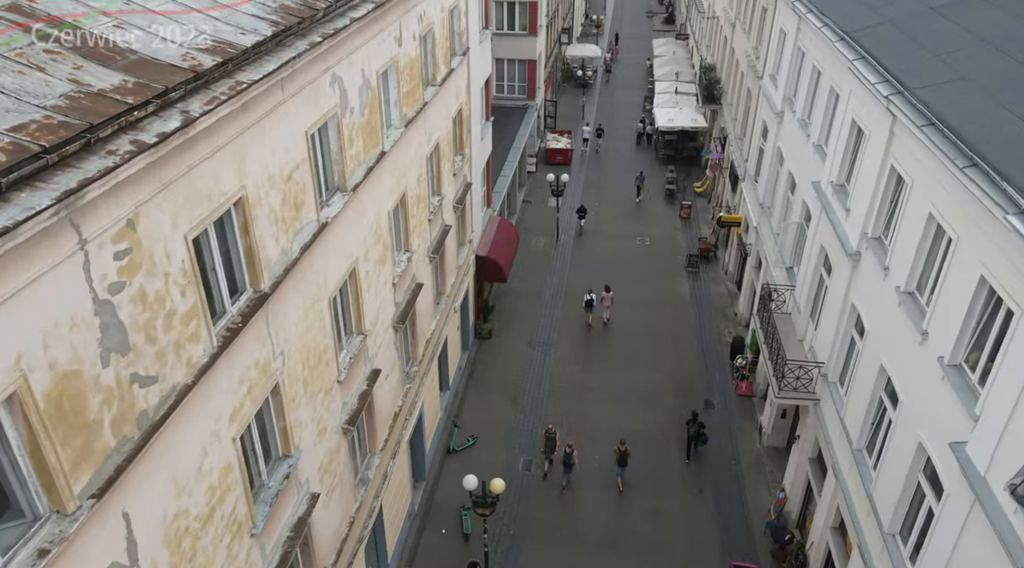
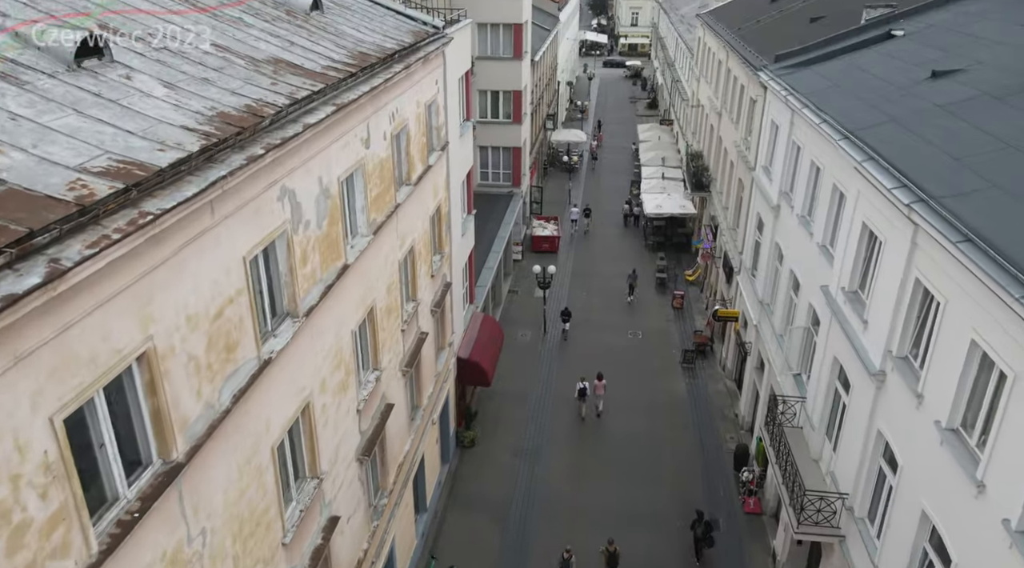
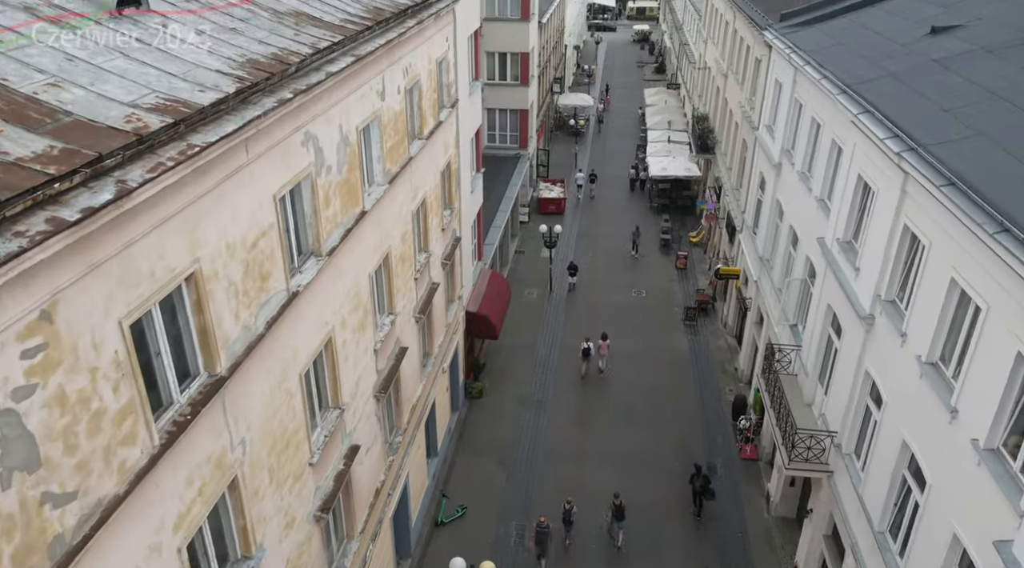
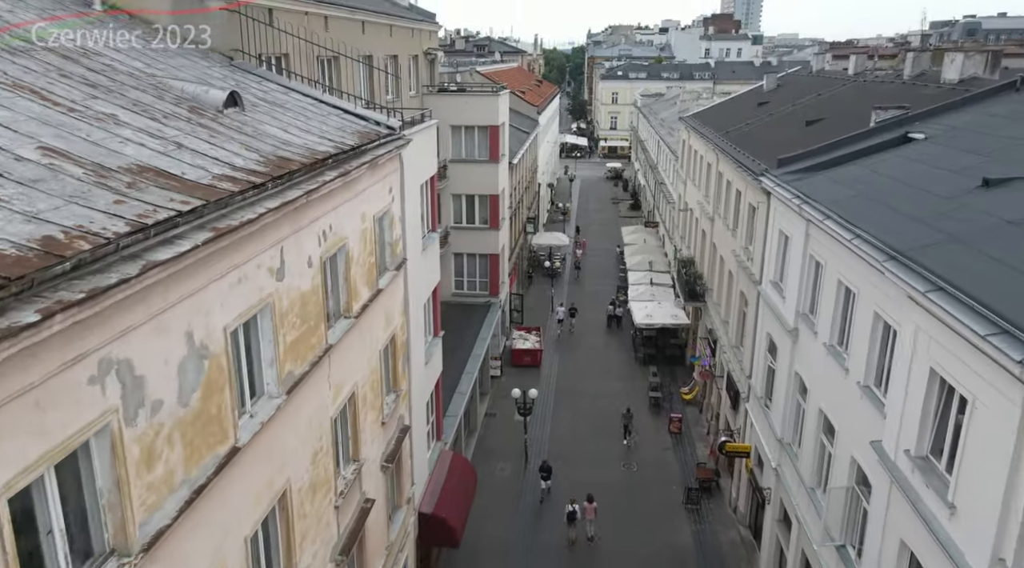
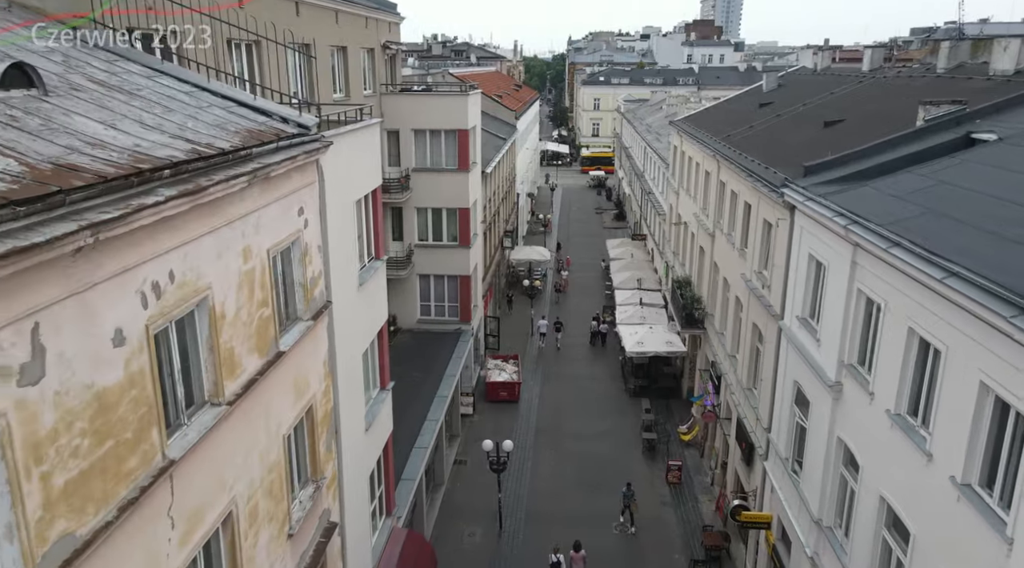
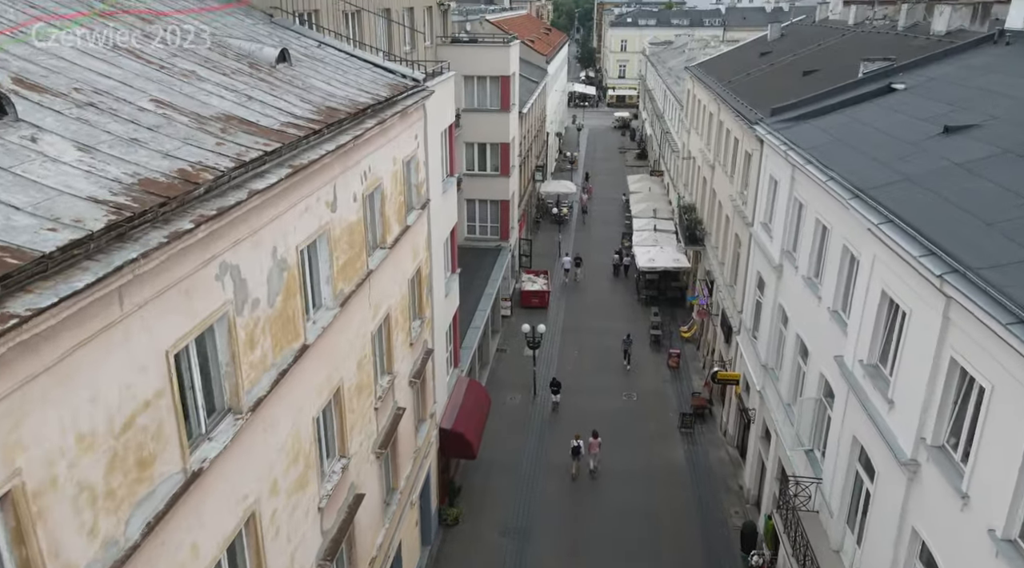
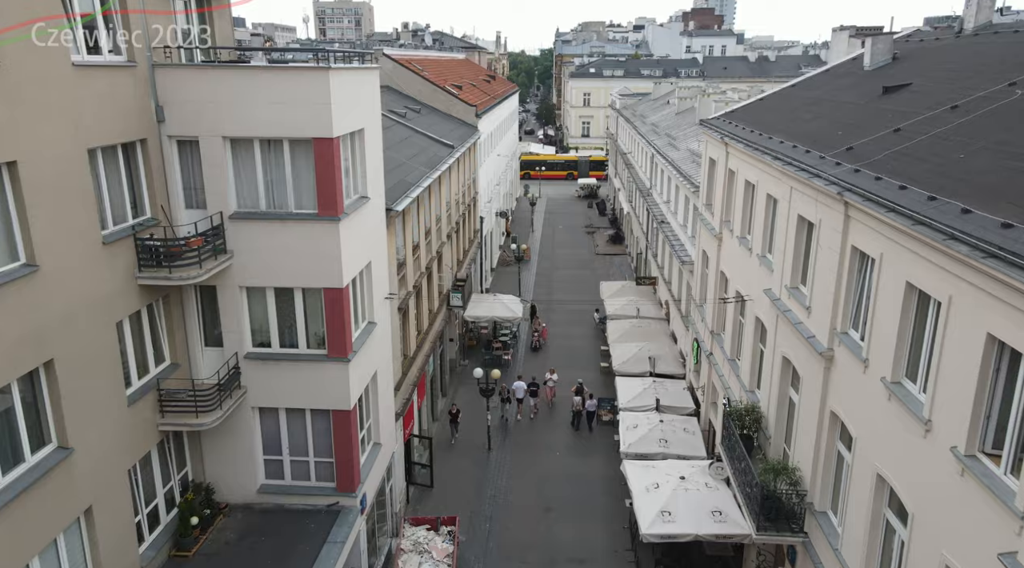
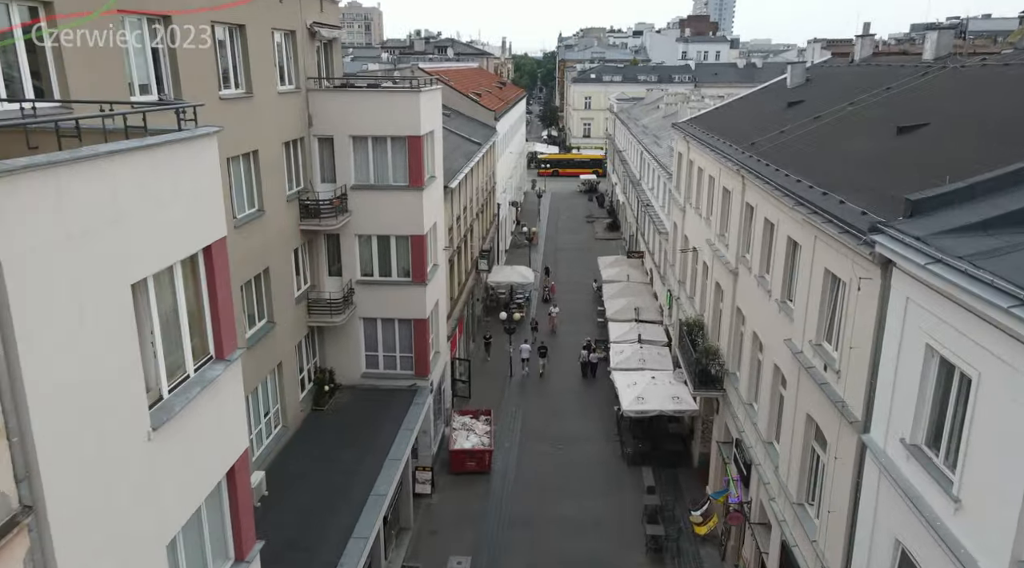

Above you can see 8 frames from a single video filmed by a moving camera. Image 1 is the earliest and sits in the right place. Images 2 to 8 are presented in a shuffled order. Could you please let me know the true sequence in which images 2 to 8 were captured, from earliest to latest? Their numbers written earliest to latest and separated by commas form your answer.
3, 2, 6, 4, 5, 8, 7
